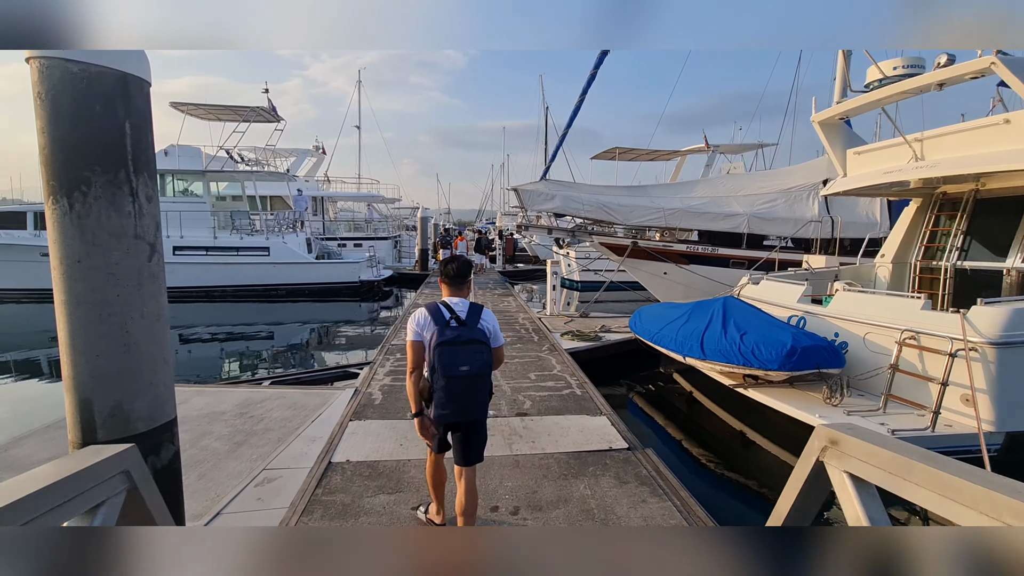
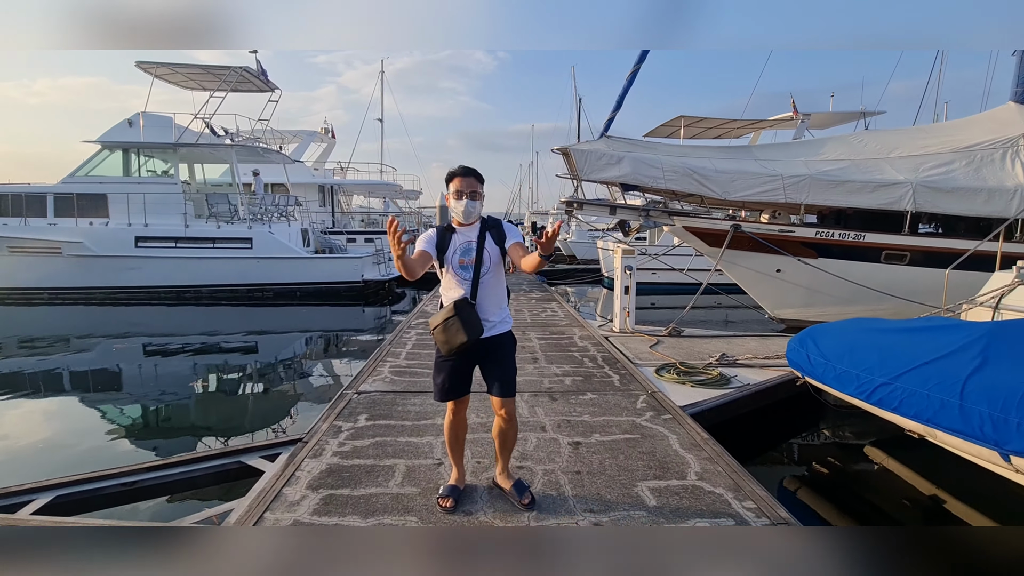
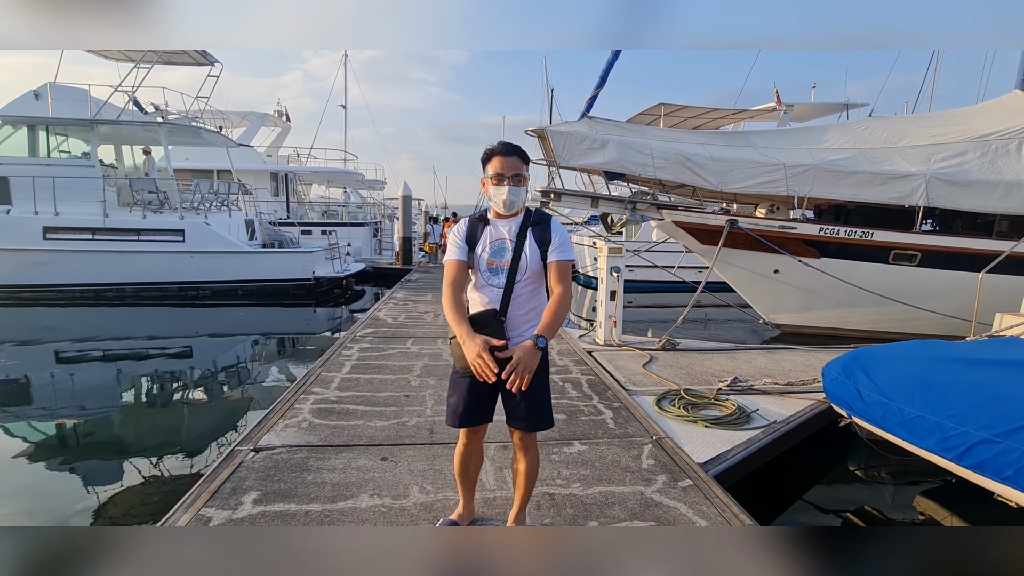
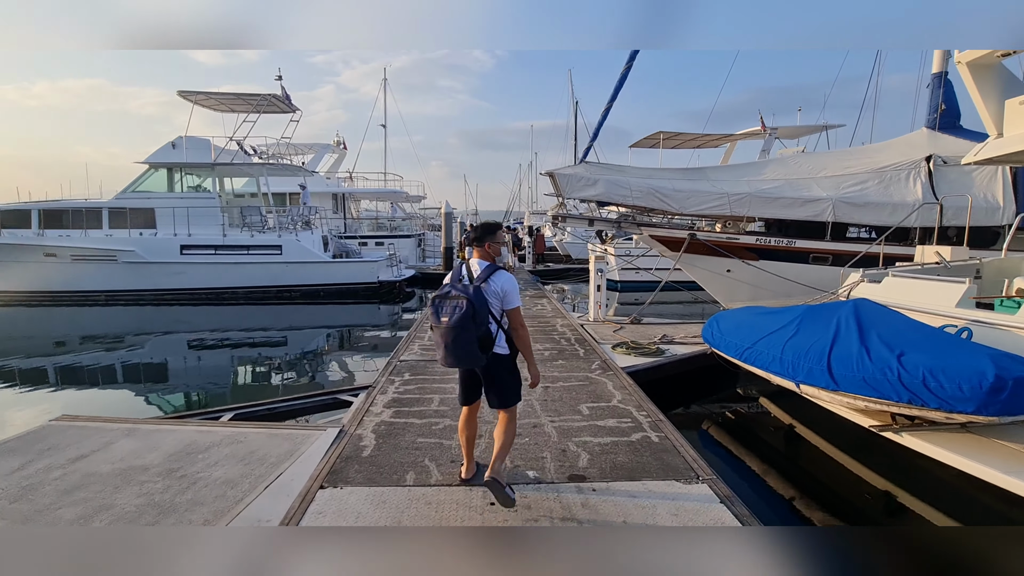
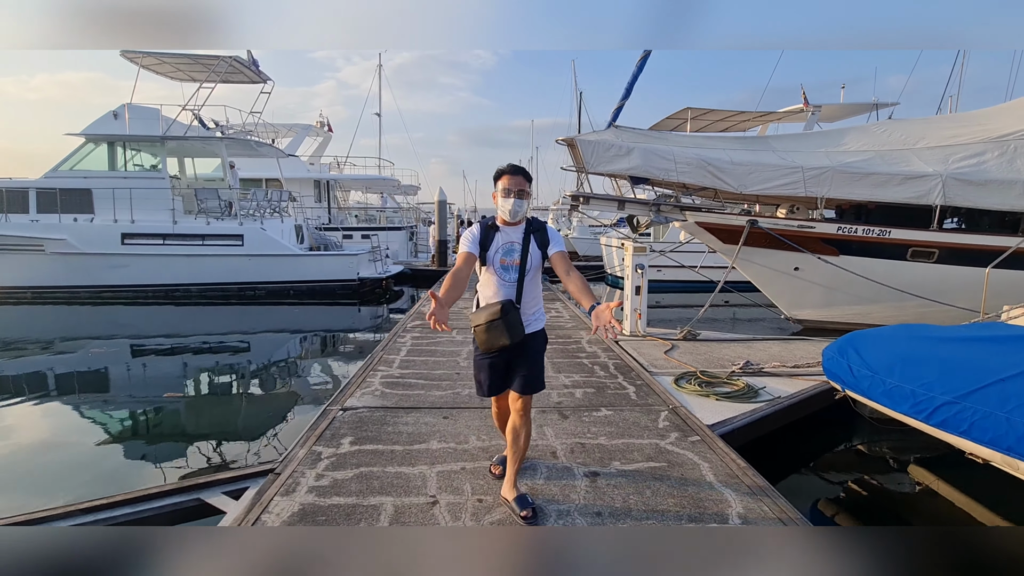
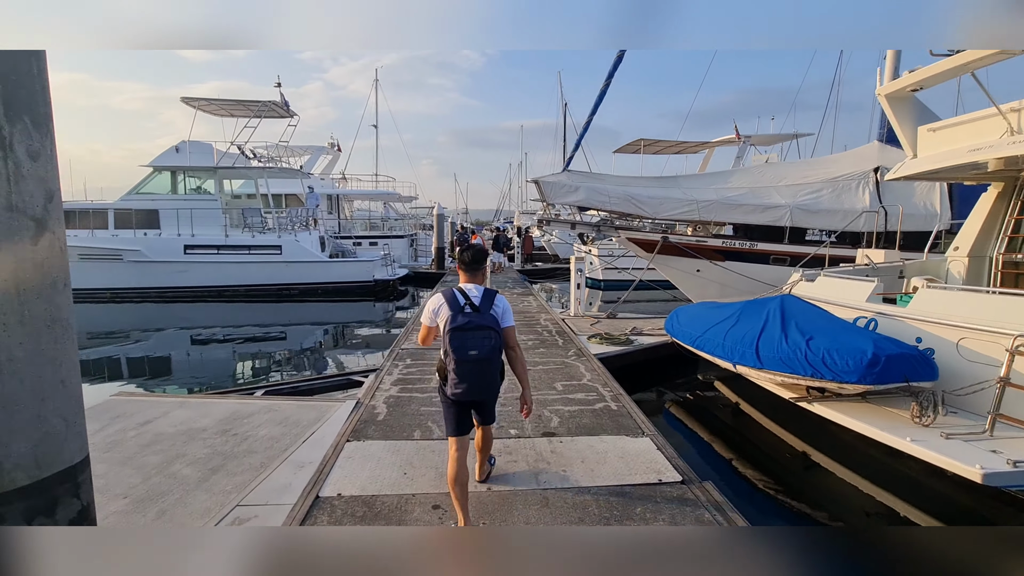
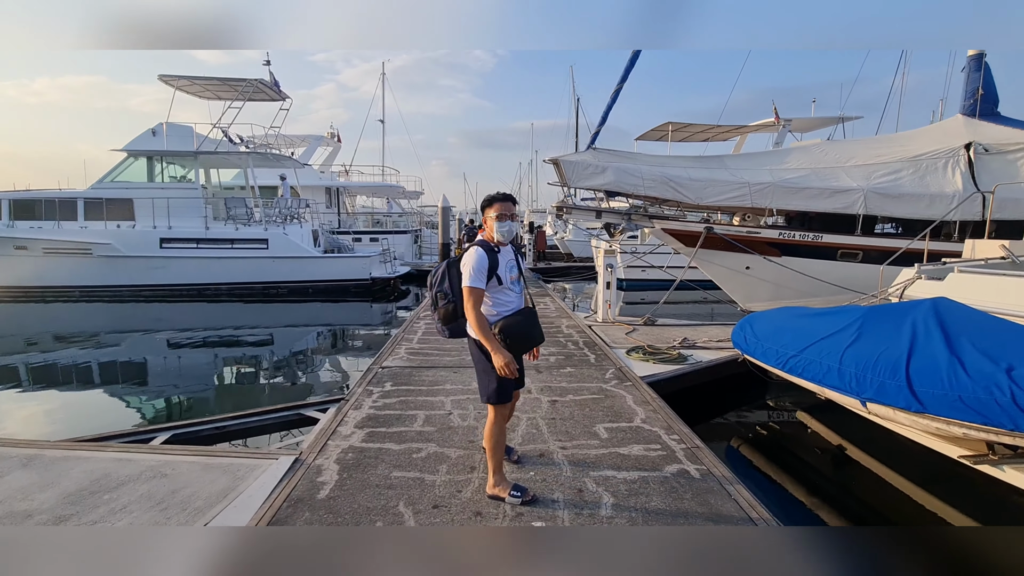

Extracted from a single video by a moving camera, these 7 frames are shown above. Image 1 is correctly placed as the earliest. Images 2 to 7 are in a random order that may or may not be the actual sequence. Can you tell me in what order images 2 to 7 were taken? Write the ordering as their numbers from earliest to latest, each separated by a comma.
6, 4, 7, 2, 5, 3
